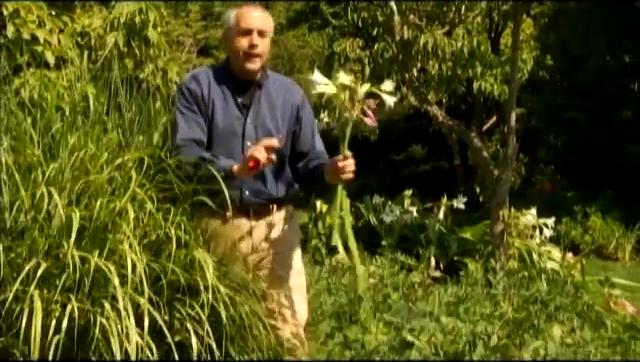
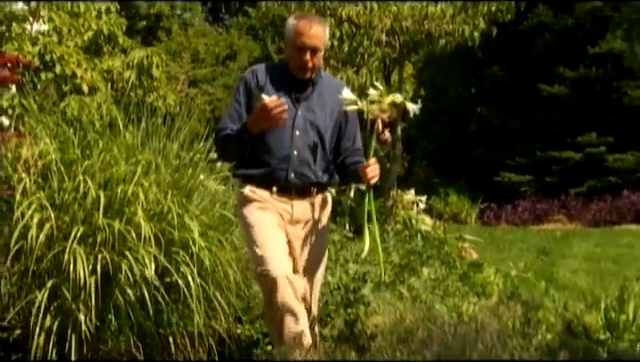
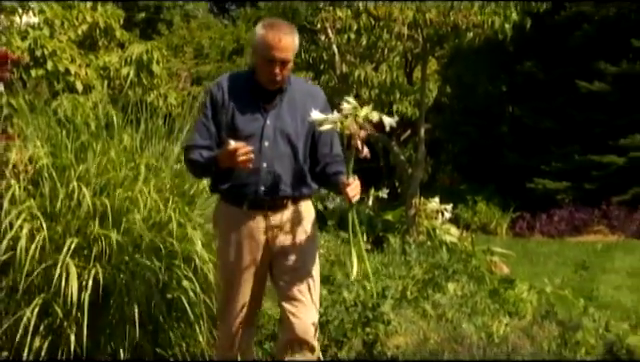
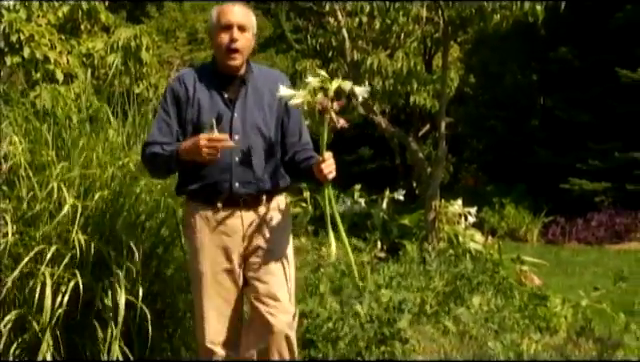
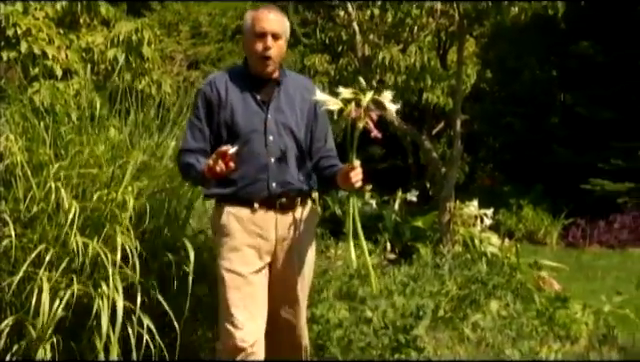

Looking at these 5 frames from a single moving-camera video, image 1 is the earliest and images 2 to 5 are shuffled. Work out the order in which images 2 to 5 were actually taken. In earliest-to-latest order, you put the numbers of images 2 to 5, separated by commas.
5, 4, 3, 2
